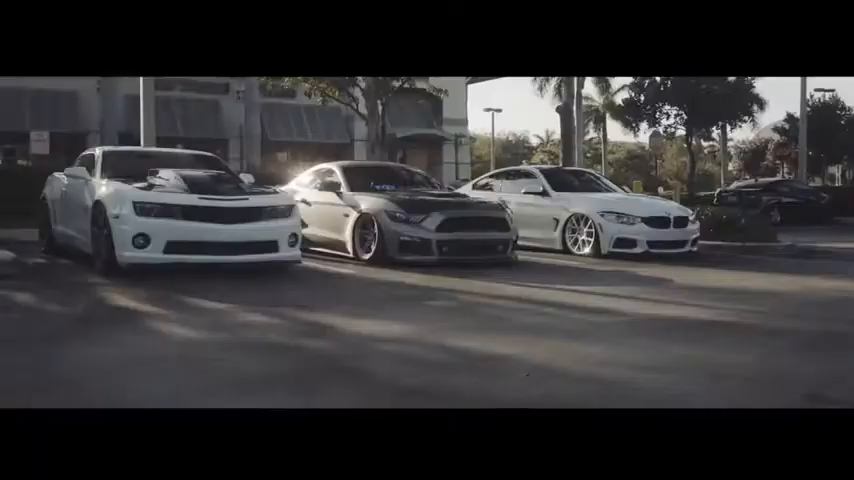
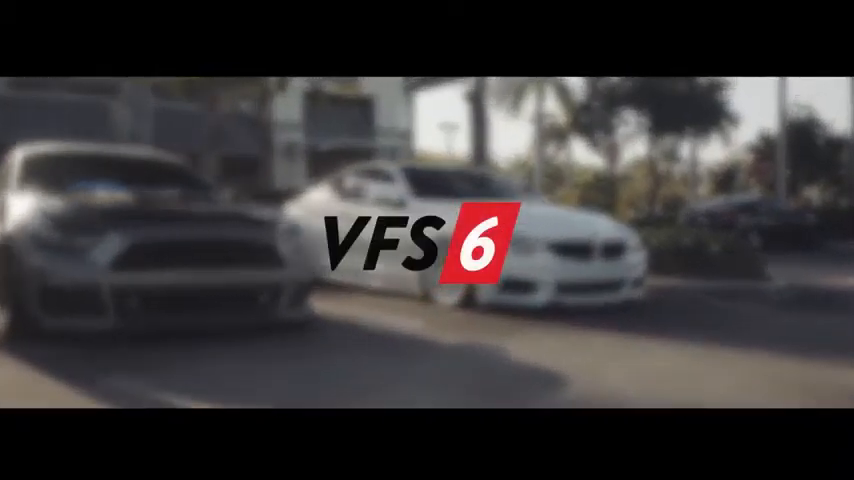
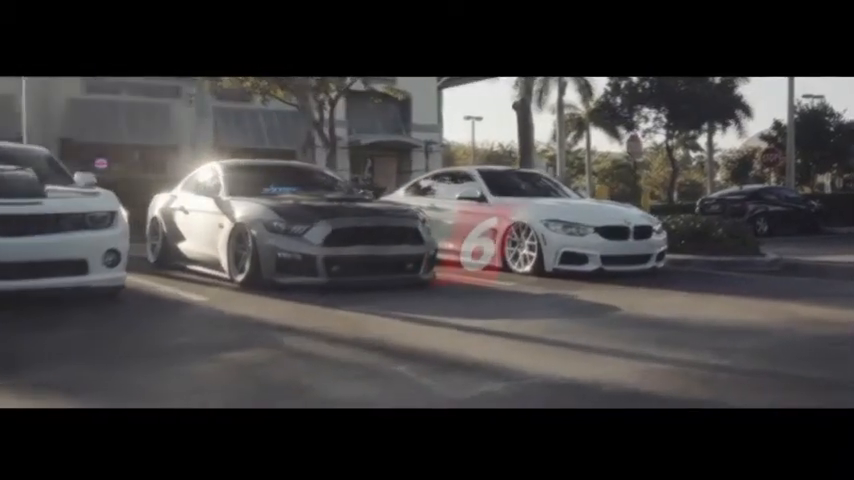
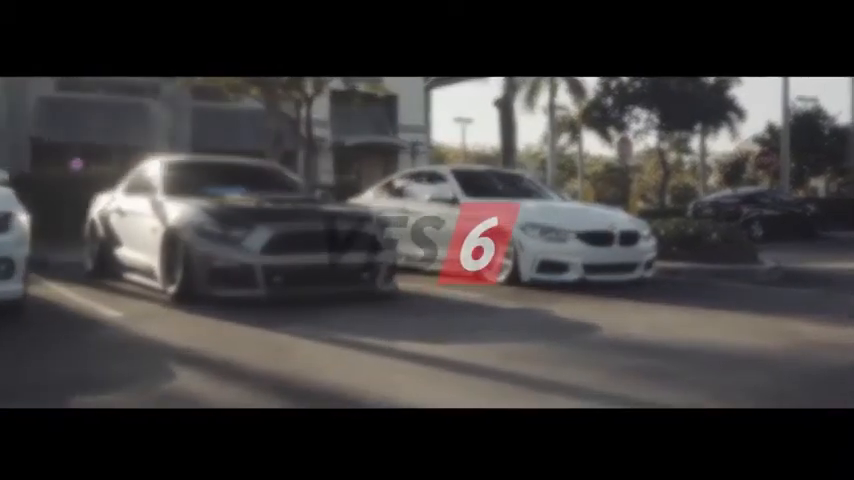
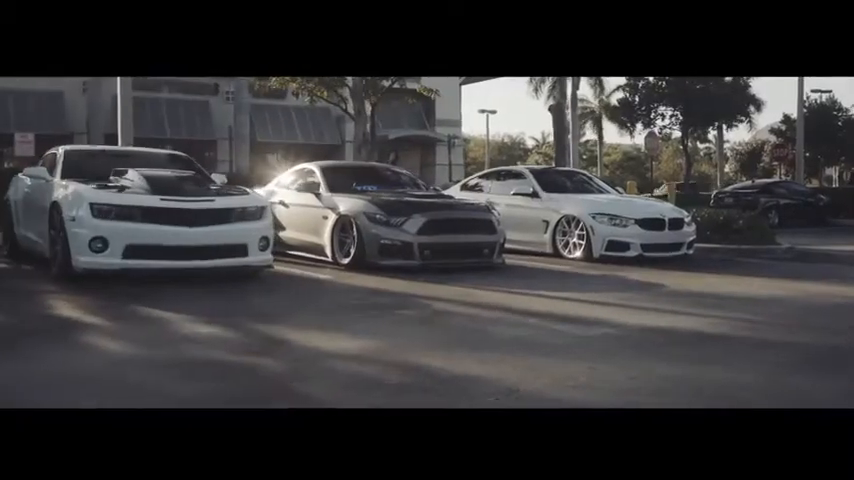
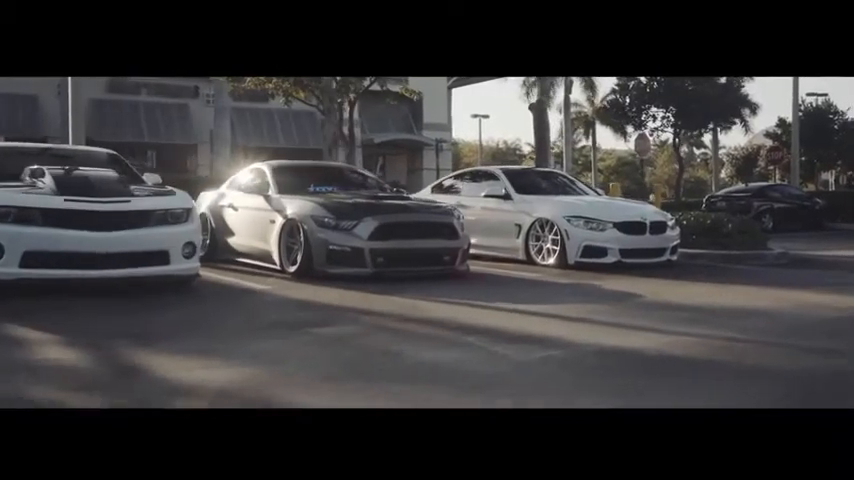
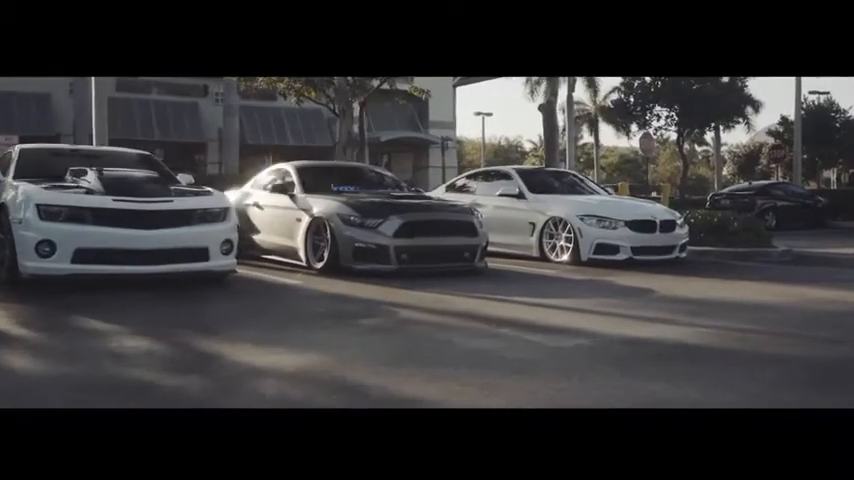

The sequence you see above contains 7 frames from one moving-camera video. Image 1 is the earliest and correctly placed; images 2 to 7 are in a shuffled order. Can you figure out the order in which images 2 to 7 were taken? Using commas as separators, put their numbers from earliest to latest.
5, 7, 6, 3, 4, 2
